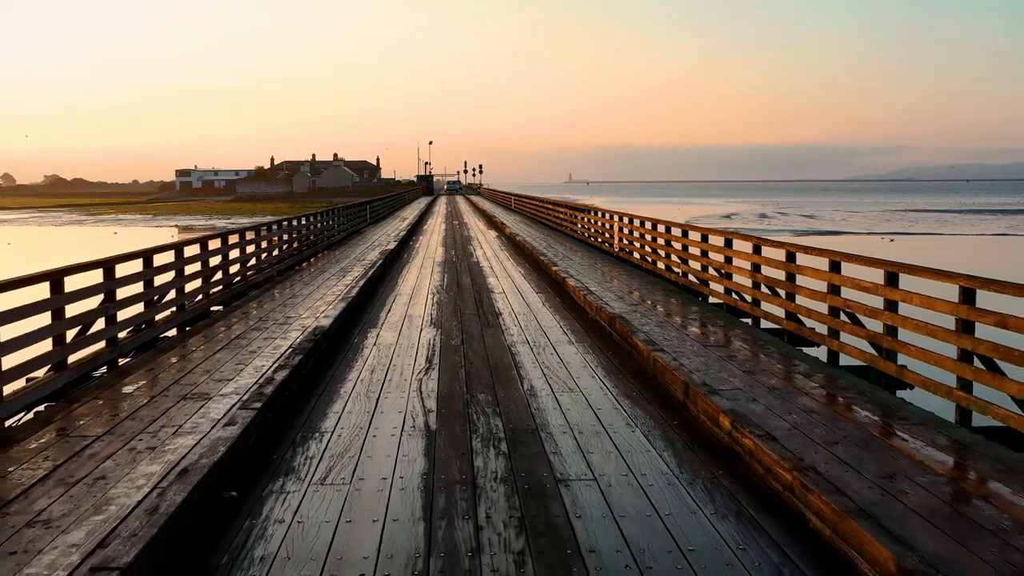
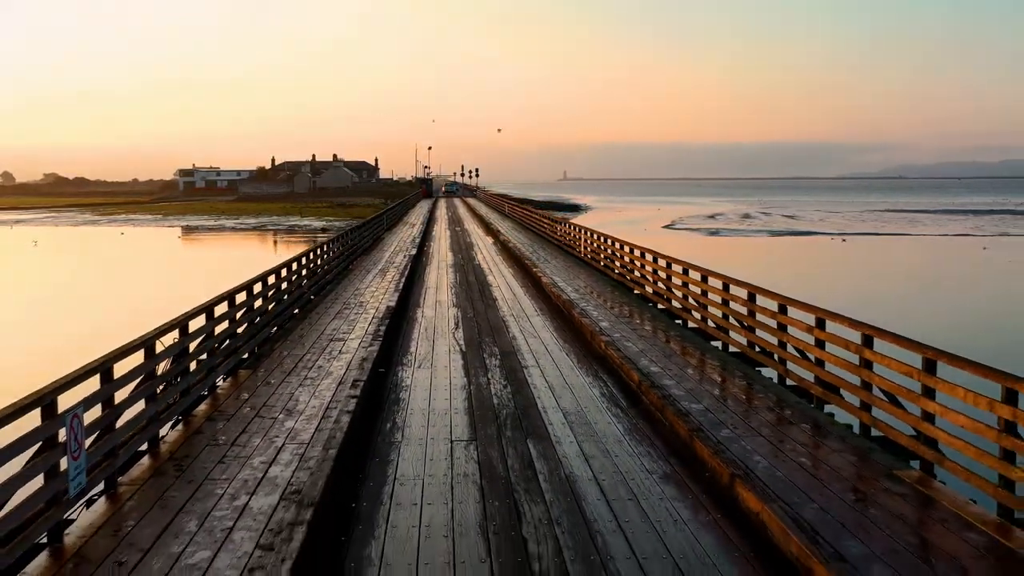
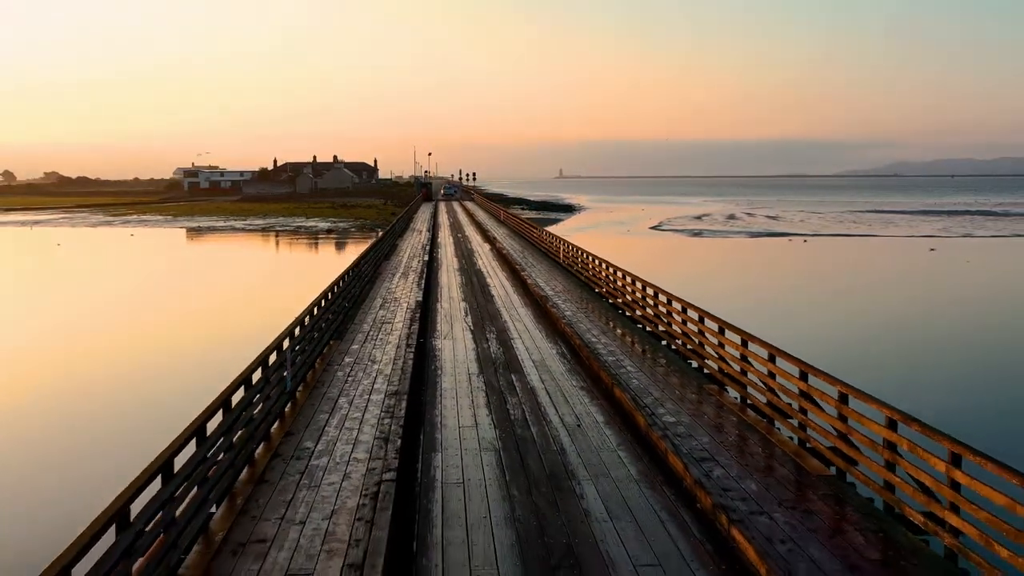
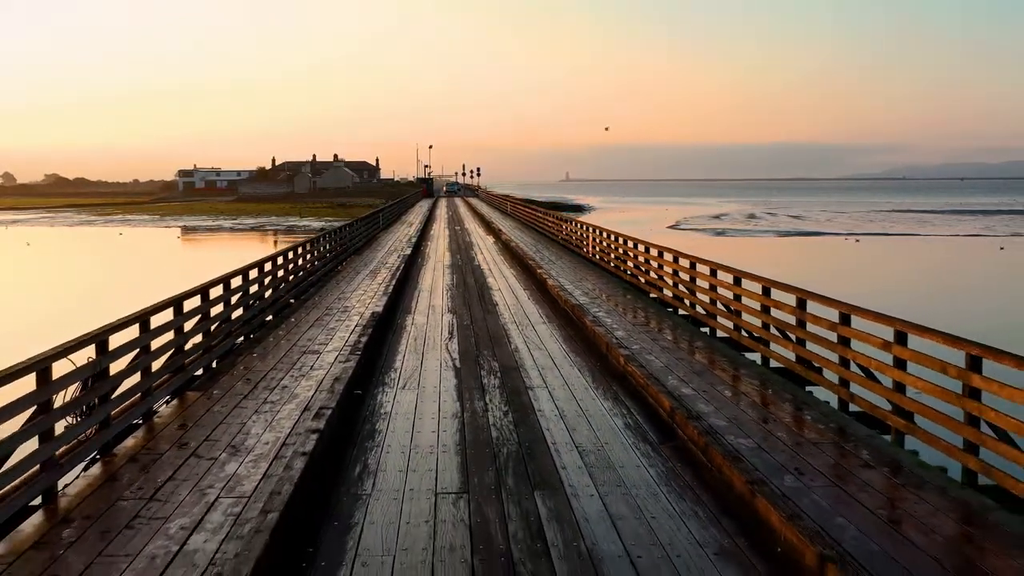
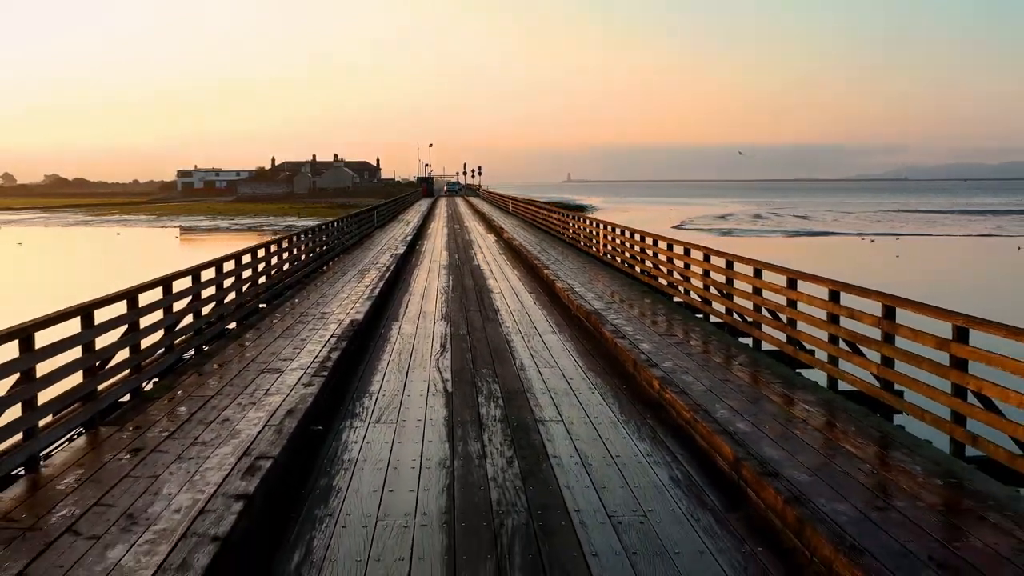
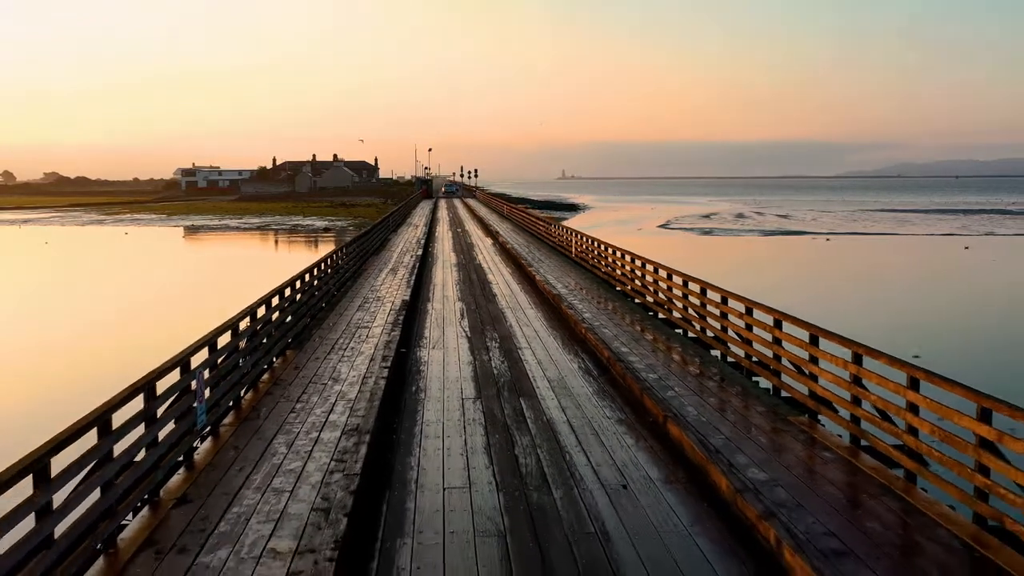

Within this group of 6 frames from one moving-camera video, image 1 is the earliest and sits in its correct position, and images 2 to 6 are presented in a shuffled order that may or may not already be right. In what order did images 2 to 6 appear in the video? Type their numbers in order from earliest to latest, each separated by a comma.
5, 4, 2, 6, 3
